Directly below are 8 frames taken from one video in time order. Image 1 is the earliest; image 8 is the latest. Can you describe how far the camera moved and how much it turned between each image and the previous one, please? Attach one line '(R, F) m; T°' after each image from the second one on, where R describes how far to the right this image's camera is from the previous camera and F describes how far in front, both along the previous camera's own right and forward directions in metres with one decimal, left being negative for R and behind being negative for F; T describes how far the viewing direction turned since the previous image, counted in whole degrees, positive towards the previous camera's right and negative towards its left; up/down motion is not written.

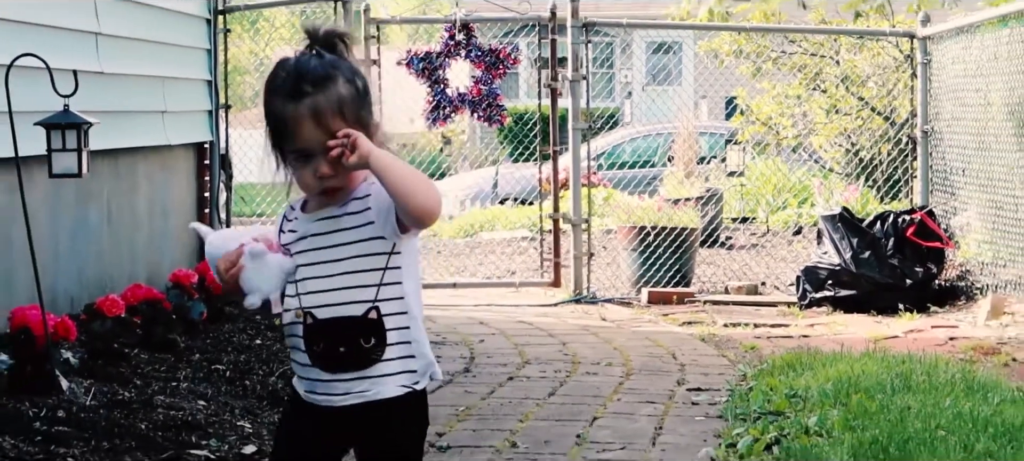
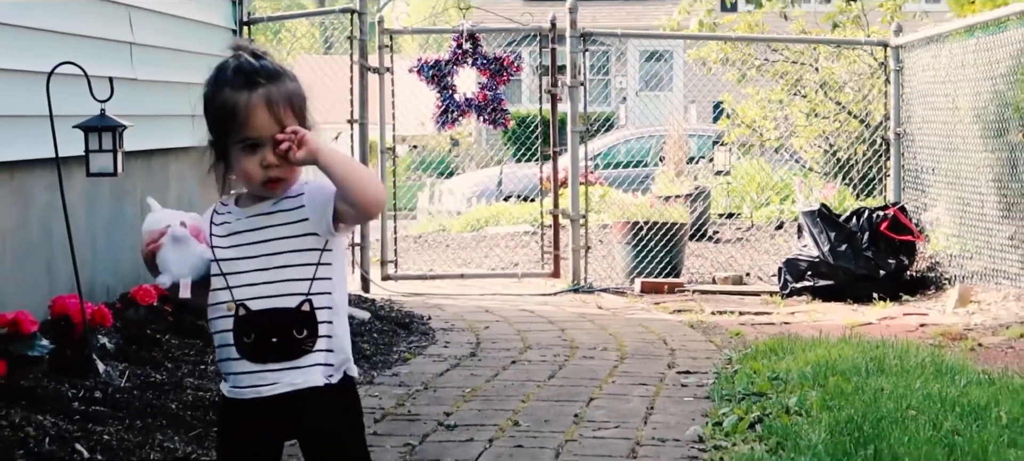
(0.0, -0.2) m; 0°
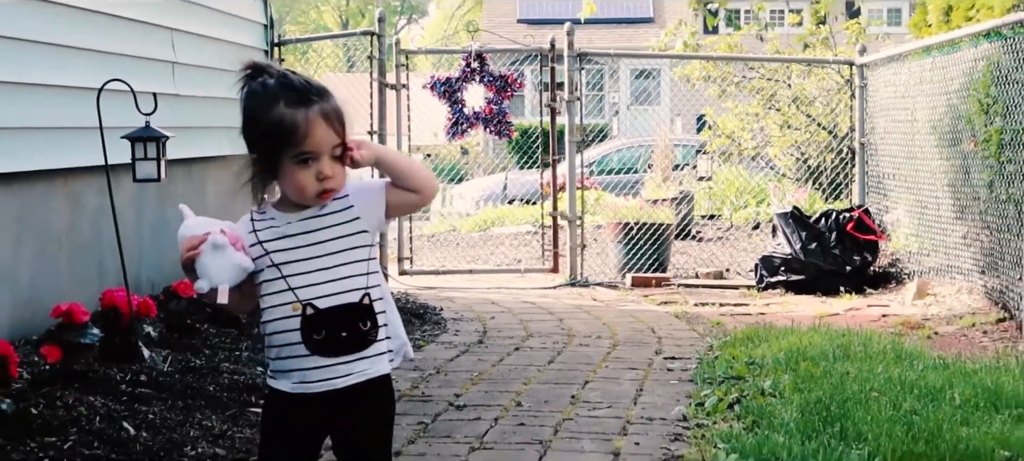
(0.0, -0.4) m; 0°
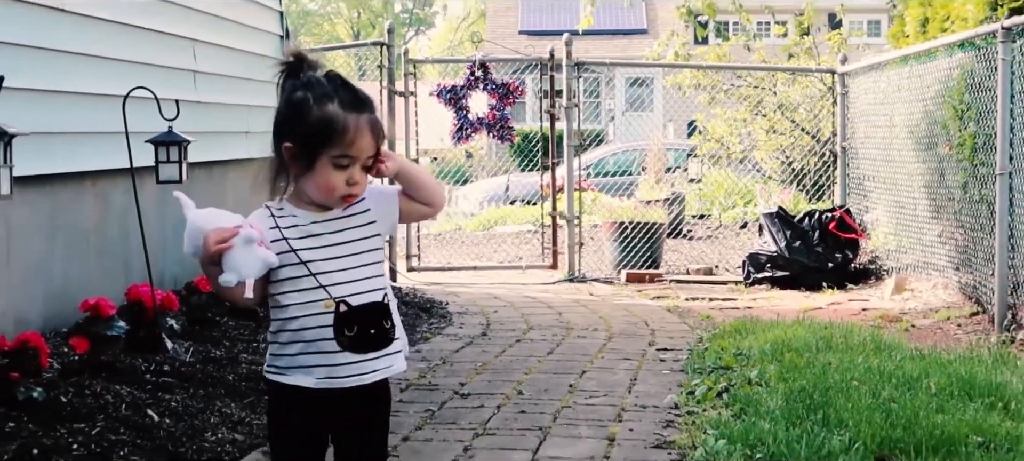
(0.0, -0.2) m; 0°
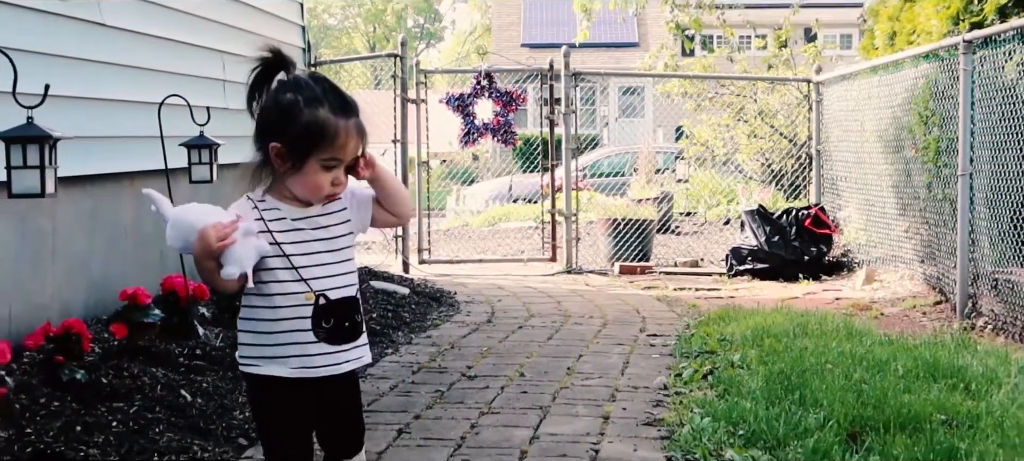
(0.0, -0.3) m; 0°
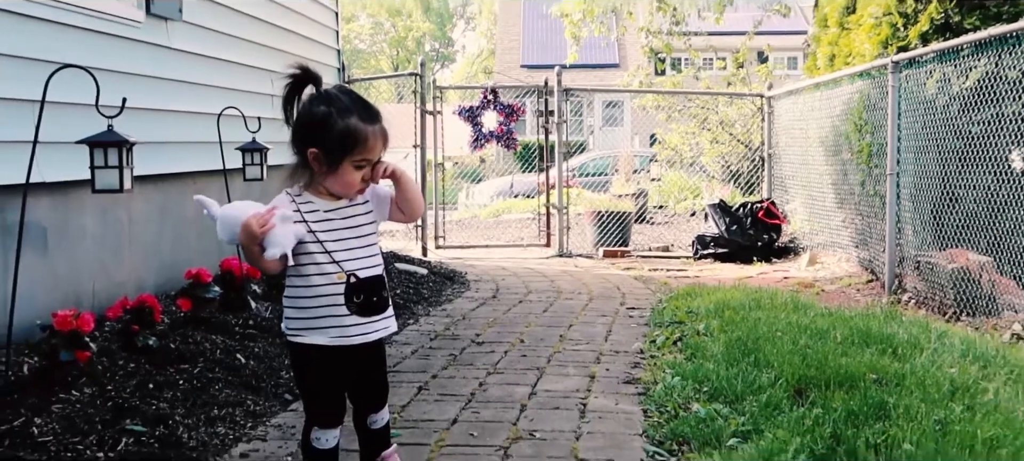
(0.0, -0.8) m; 0°
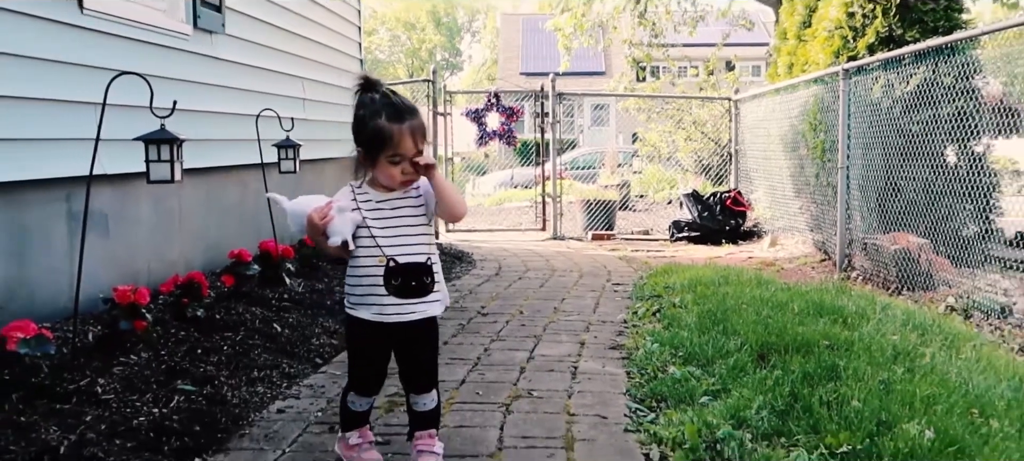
(0.0, -0.7) m; 0°
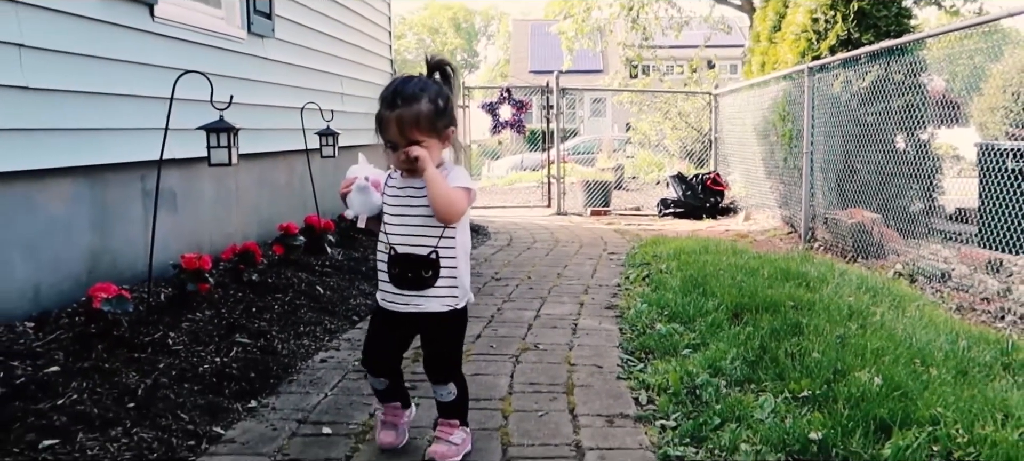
(+0.1, -0.9) m; -1°
